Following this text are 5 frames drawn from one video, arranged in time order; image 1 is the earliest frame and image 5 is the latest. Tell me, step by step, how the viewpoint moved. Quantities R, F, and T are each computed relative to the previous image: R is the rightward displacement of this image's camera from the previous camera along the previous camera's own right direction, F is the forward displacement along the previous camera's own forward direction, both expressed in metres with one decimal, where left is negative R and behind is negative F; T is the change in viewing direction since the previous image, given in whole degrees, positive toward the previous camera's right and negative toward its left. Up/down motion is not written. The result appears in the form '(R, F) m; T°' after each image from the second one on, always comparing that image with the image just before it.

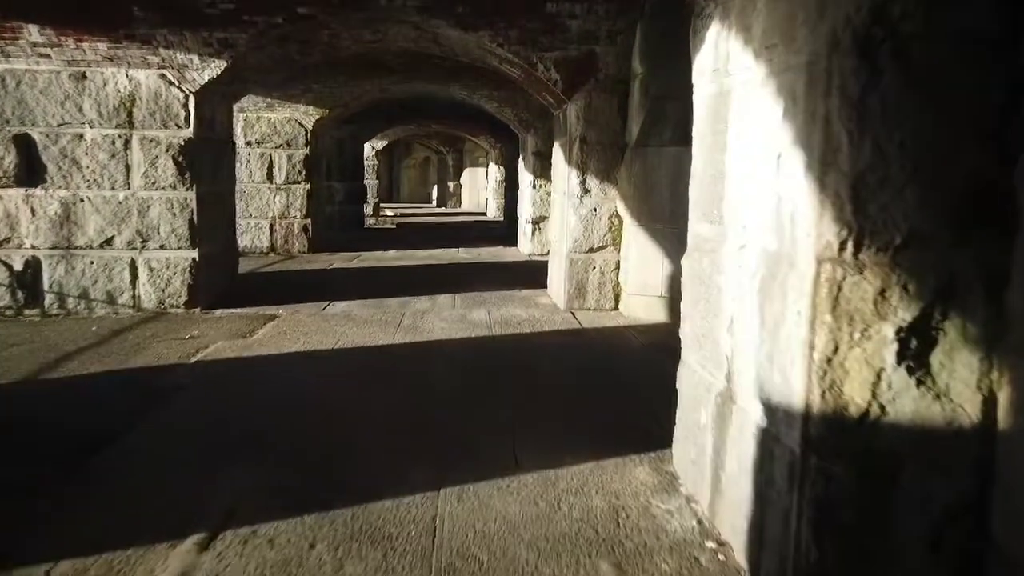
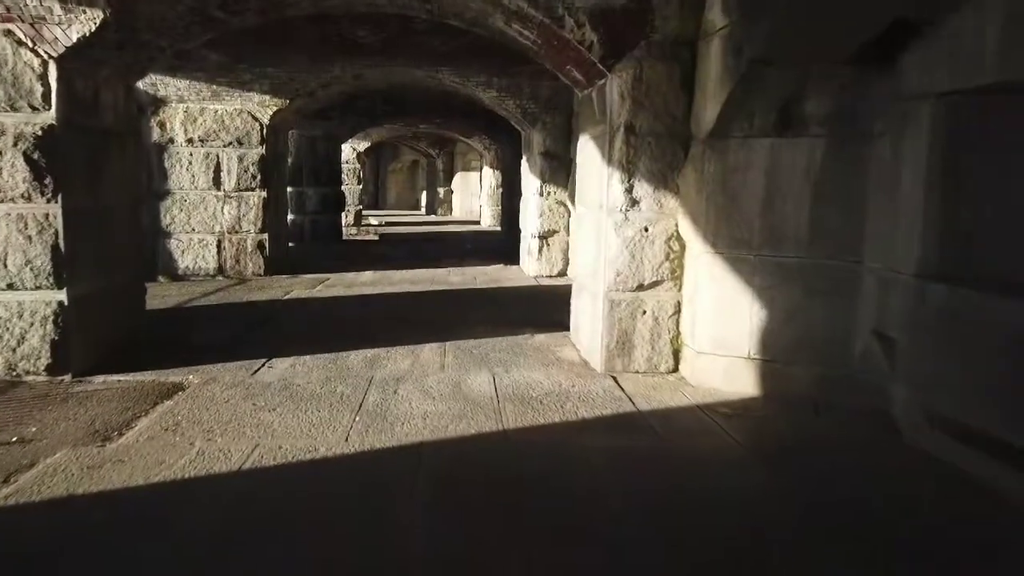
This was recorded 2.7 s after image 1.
(-0.1, +1.5) m; +1°
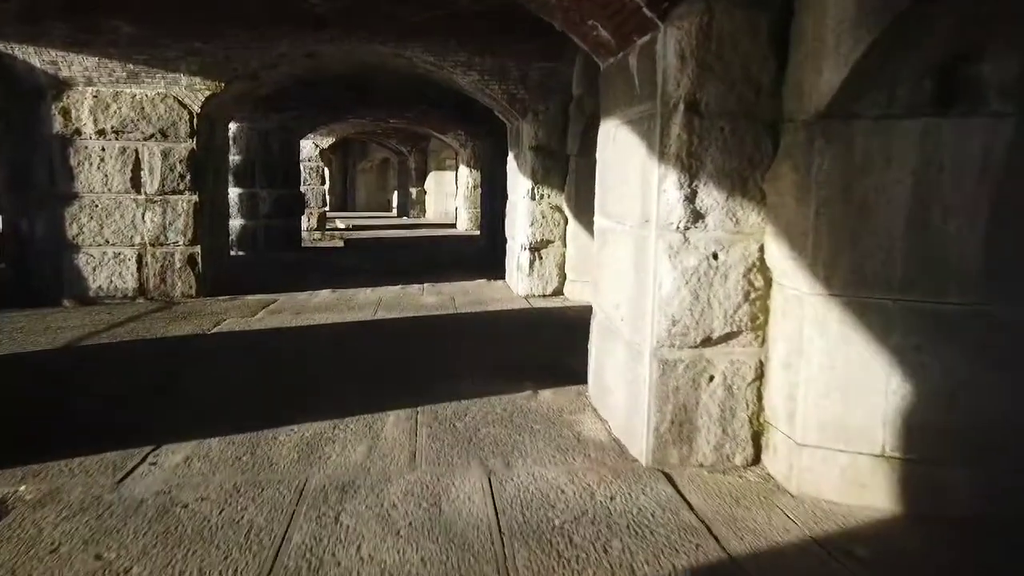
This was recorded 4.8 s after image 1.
(-0.1, +1.1) m; +2°
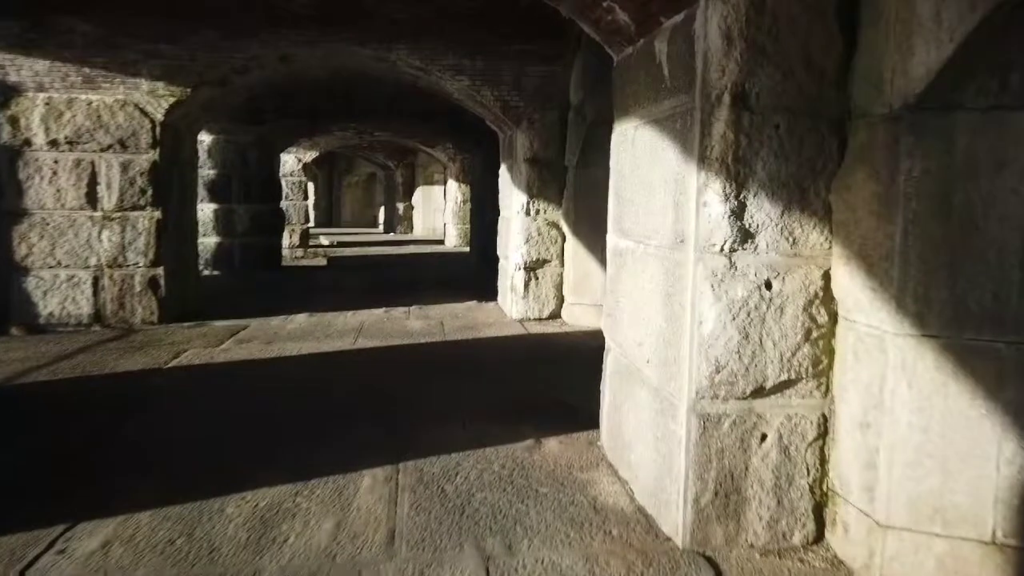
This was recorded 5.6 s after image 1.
(0.0, +0.5) m; +1°
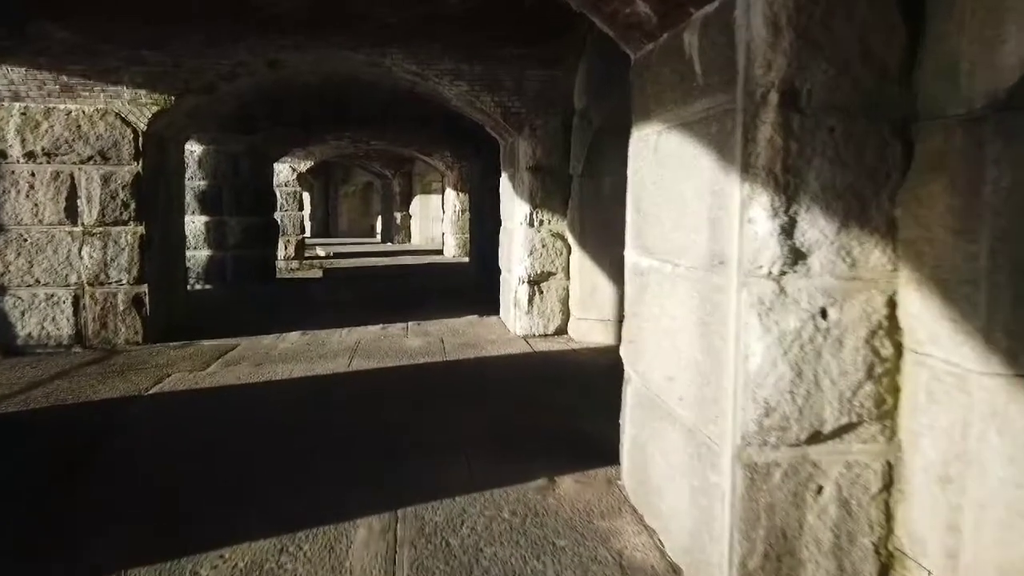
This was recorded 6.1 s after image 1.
(0.0, +0.2) m; 0°
